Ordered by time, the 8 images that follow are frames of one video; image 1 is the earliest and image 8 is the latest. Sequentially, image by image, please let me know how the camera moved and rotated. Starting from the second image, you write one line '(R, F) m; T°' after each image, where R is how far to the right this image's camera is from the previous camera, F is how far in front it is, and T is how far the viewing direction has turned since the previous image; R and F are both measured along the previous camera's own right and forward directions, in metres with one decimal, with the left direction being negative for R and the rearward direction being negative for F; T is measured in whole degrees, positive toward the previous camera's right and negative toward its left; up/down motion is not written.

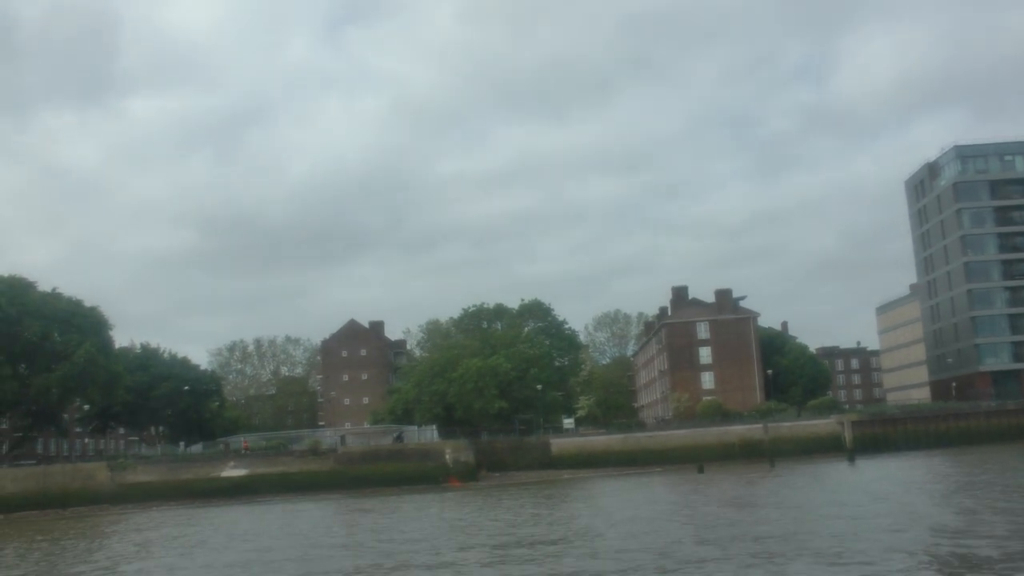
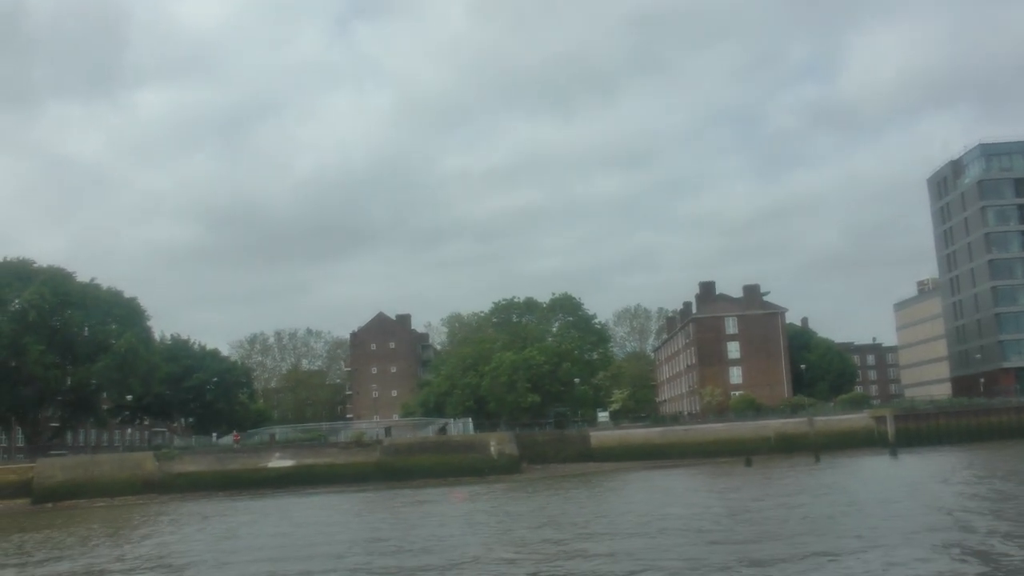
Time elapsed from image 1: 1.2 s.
(-1.8, -0.2) m; 0°
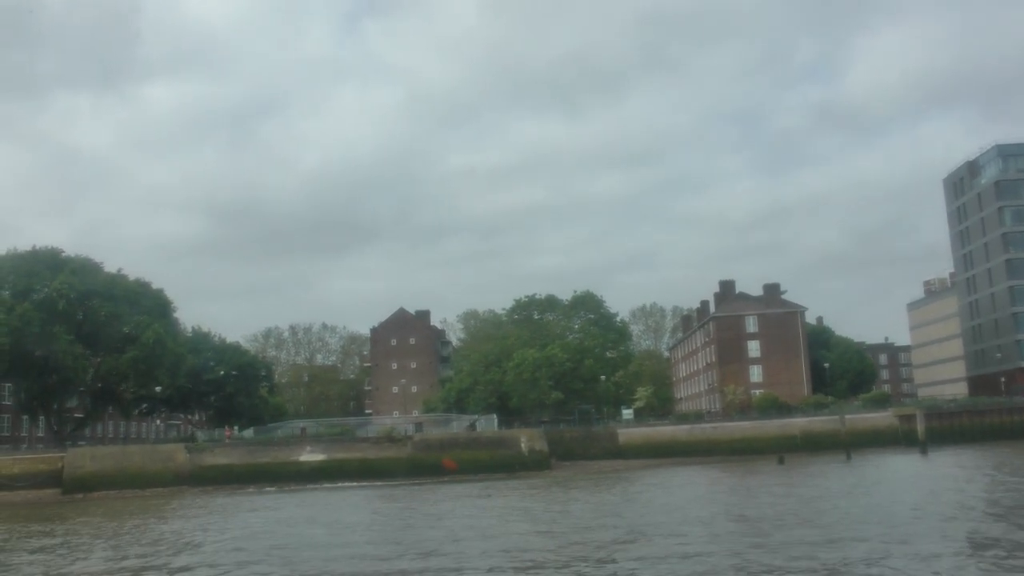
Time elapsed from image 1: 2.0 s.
(-1.2, 0.0) m; 0°
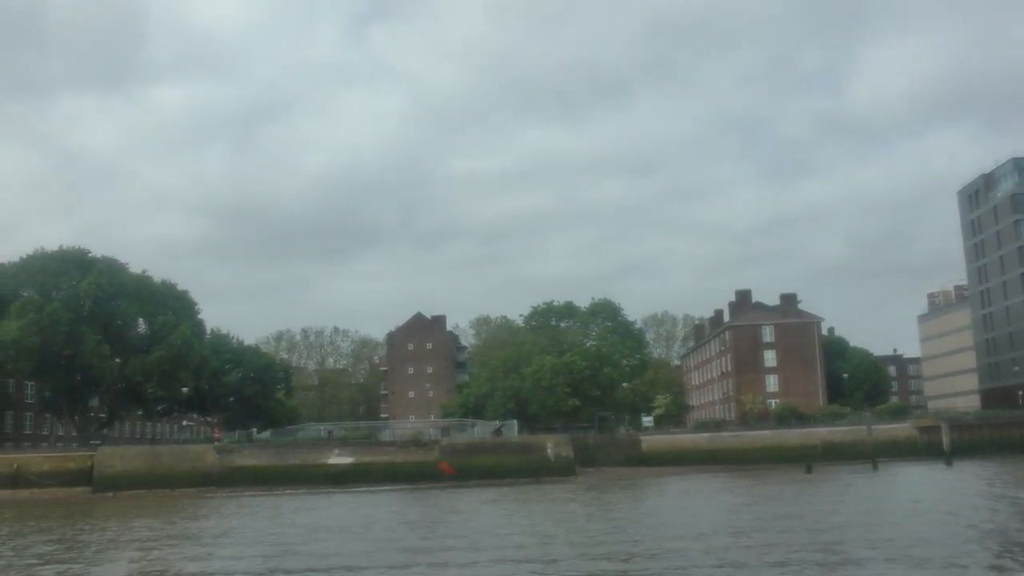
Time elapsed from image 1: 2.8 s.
(-1.2, -0.2) m; 0°
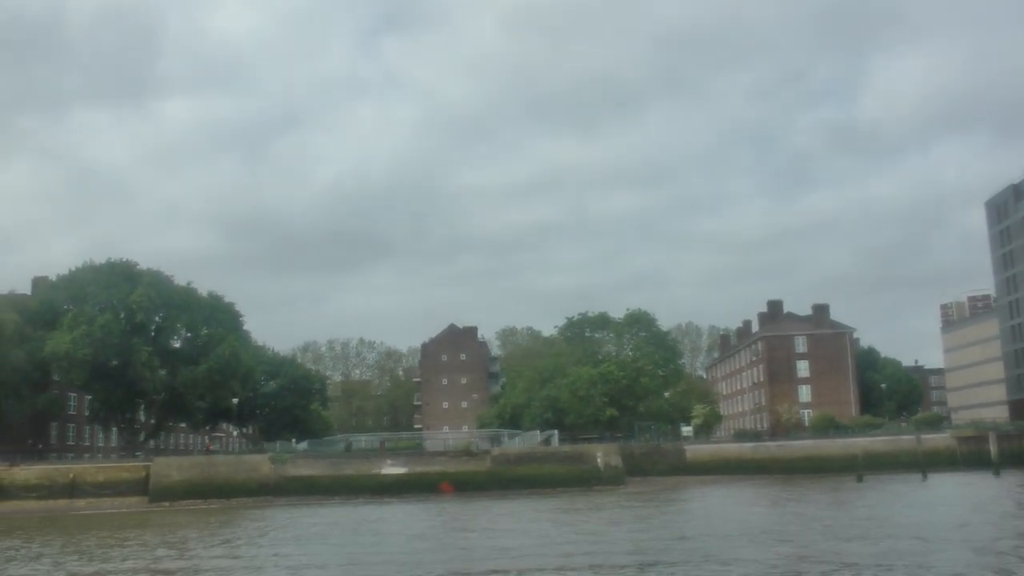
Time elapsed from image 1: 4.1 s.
(-1.8, -0.4) m; 0°
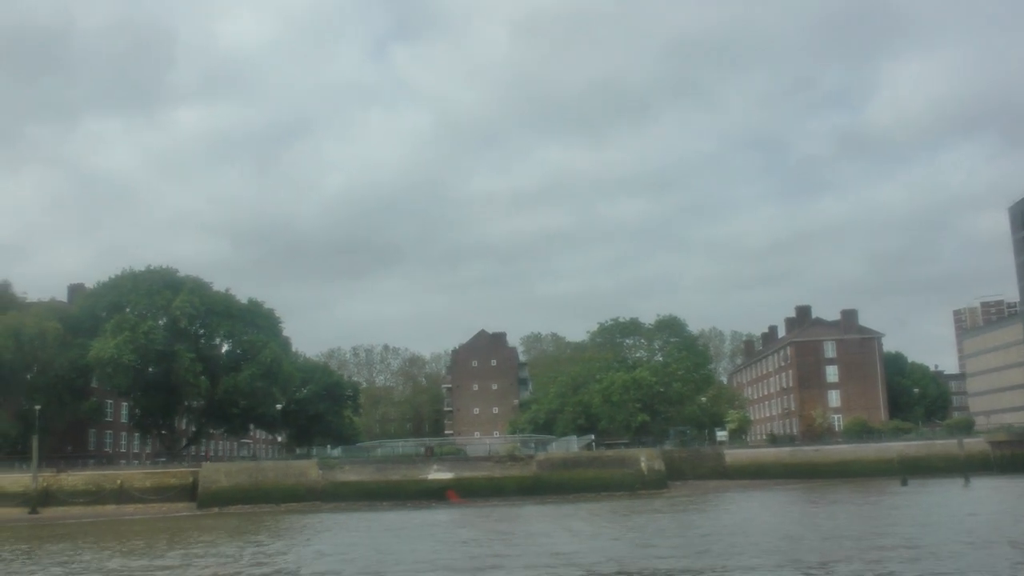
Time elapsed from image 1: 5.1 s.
(-1.5, -0.4) m; 0°
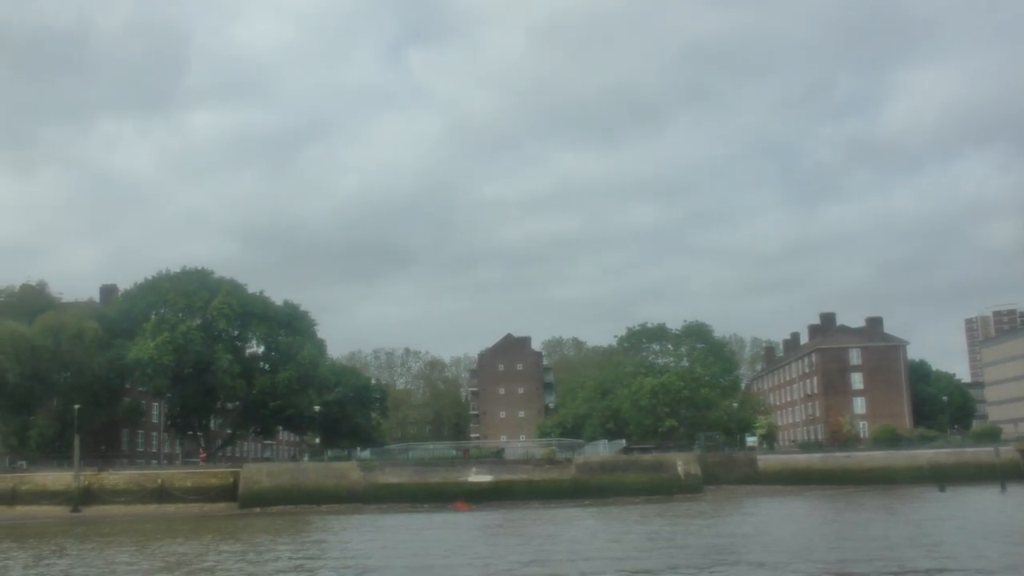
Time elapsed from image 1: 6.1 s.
(-1.4, -0.4) m; 0°
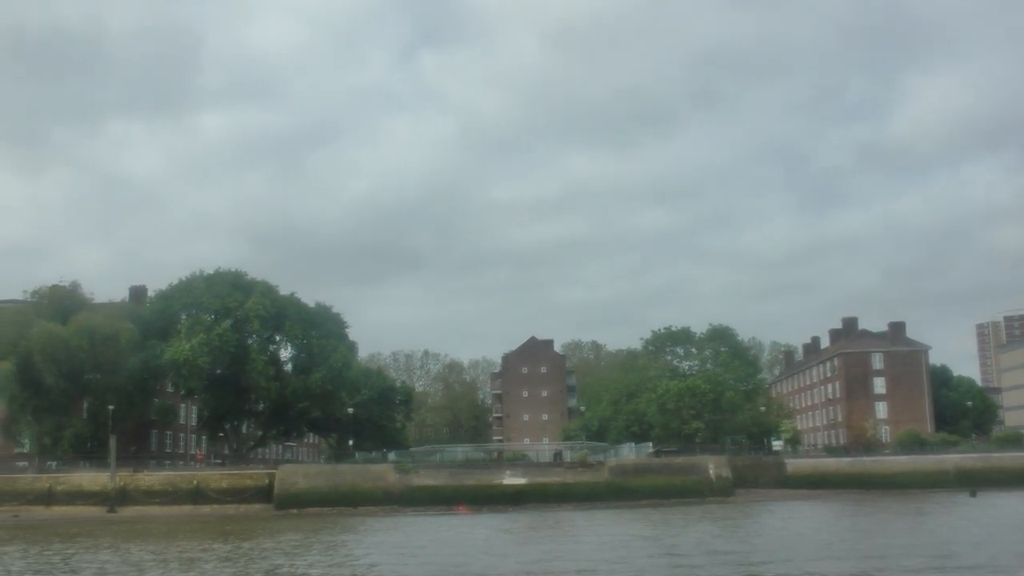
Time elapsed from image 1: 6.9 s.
(-1.1, -0.4) m; 0°
